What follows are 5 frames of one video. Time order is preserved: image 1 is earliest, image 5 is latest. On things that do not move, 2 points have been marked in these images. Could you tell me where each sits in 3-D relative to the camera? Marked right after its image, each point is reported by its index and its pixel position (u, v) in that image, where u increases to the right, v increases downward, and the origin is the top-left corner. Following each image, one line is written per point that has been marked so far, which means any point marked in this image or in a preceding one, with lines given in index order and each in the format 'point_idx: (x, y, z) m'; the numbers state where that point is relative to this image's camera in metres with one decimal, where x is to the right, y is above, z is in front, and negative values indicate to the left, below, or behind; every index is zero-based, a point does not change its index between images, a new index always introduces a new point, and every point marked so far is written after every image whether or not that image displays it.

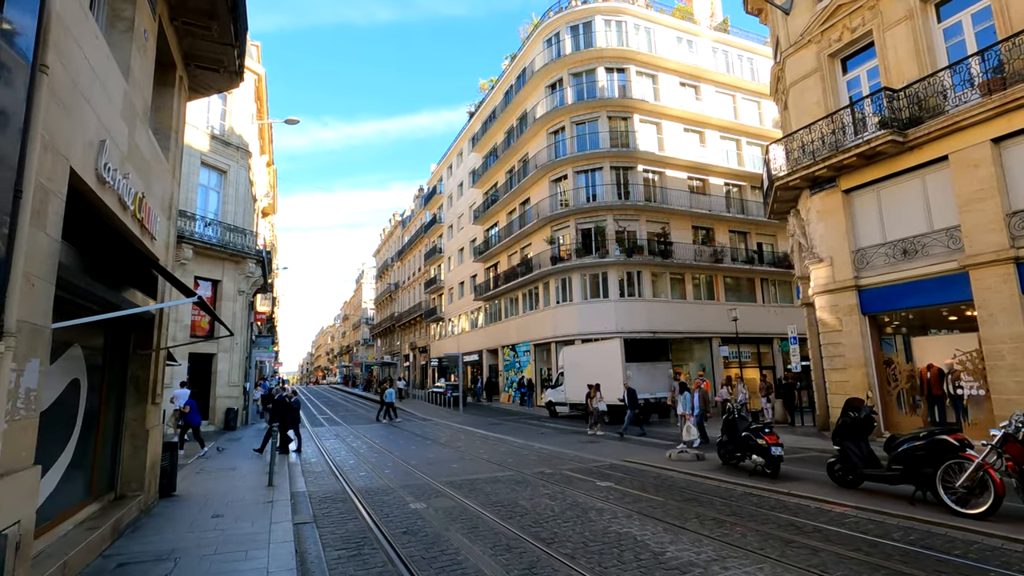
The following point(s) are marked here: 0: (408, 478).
0: (-2.0, -3.6, +10.2) m
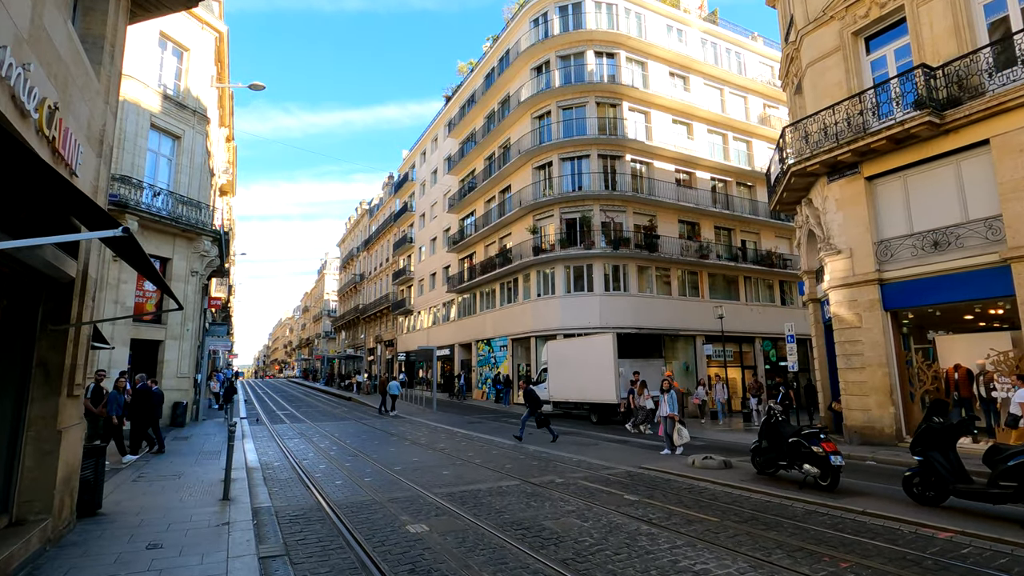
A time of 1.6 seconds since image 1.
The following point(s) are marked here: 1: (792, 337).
0: (-1.9, -3.2, +8.5) m
1: (+10.1, -1.8, +19.4) m
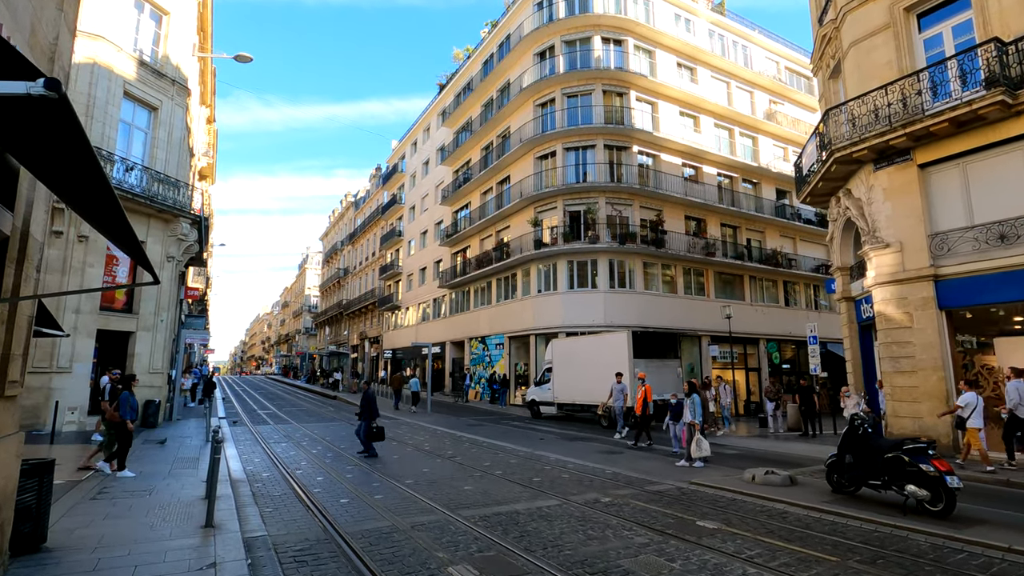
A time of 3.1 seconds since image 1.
0: (-1.3, -2.9, +7.1) m
1: (+10.3, -1.7, +18.3) m
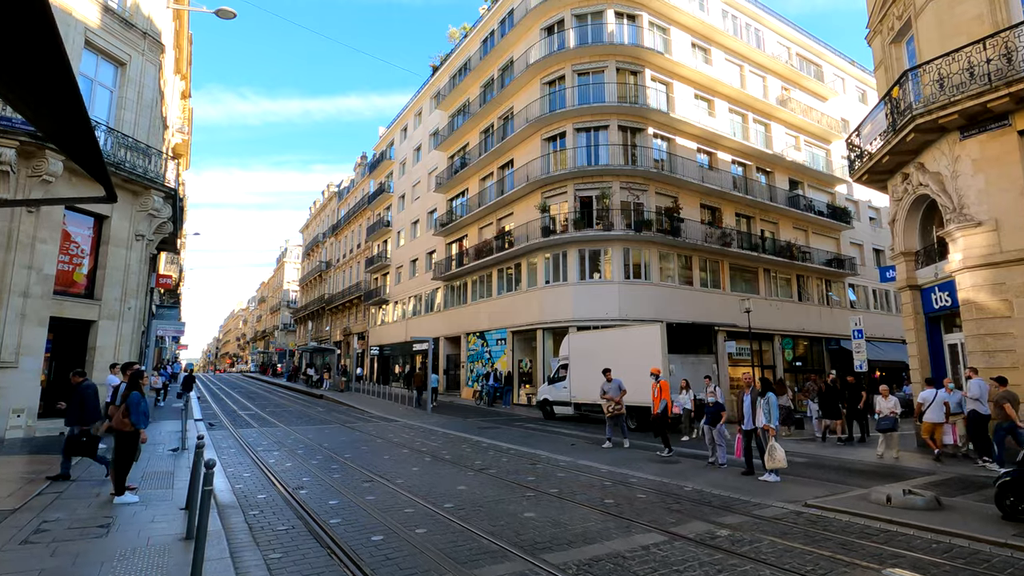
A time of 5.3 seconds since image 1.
0: (-0.3, -2.5, +5.1) m
1: (+10.9, -1.4, +16.8) m
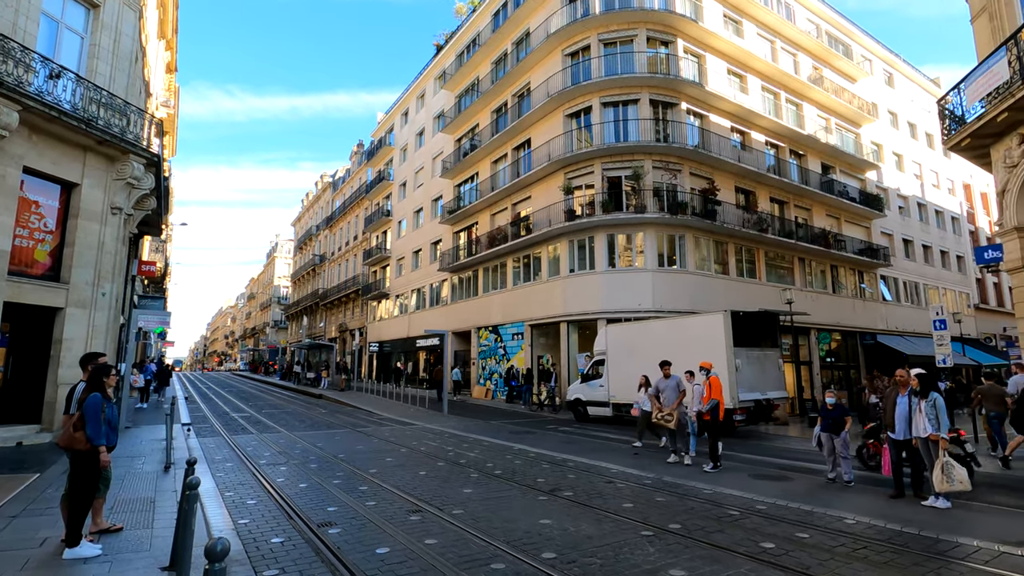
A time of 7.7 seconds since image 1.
0: (+0.9, -2.2, +3.0) m
1: (+11.9, -0.9, +14.9) m
